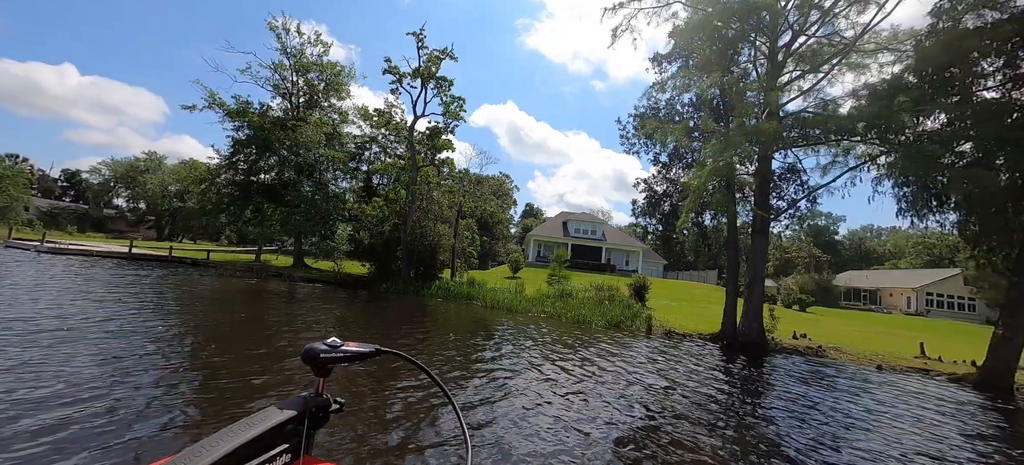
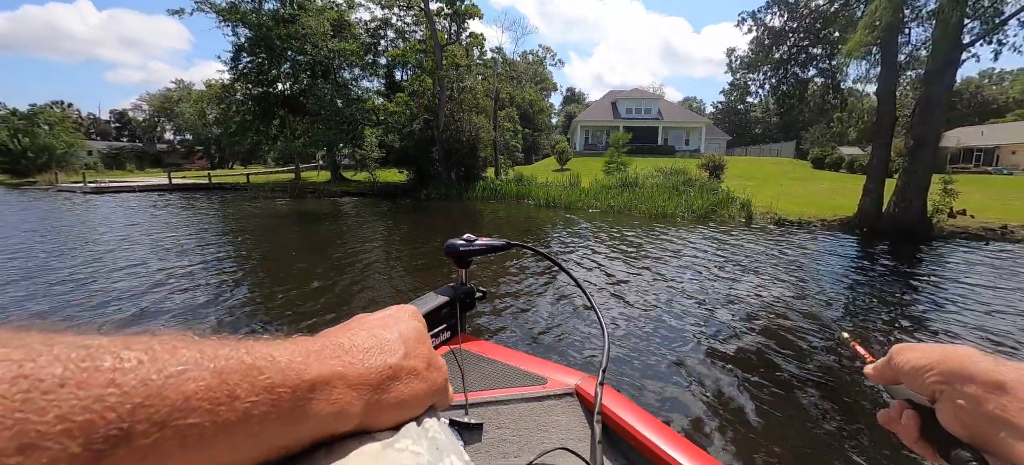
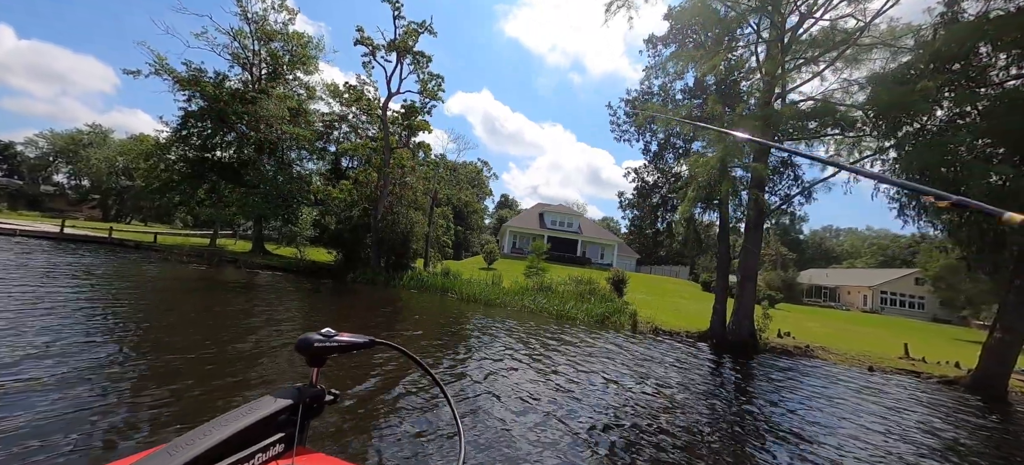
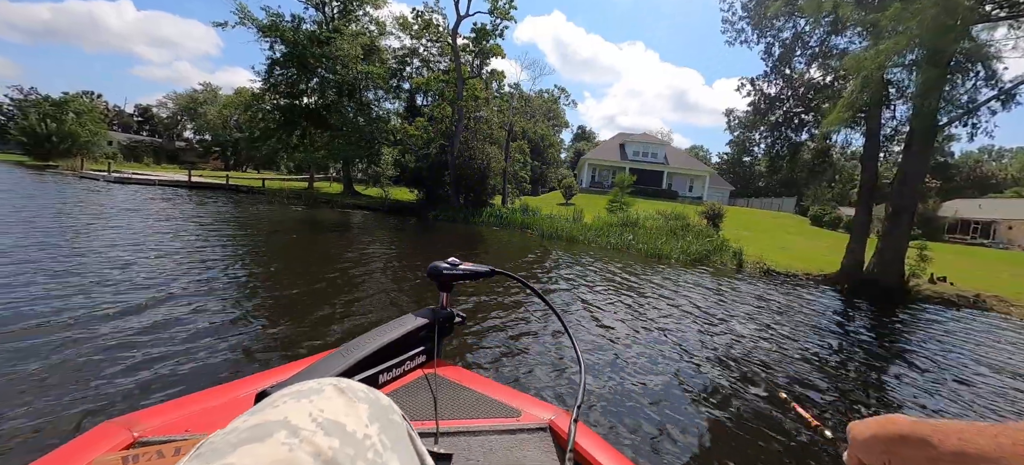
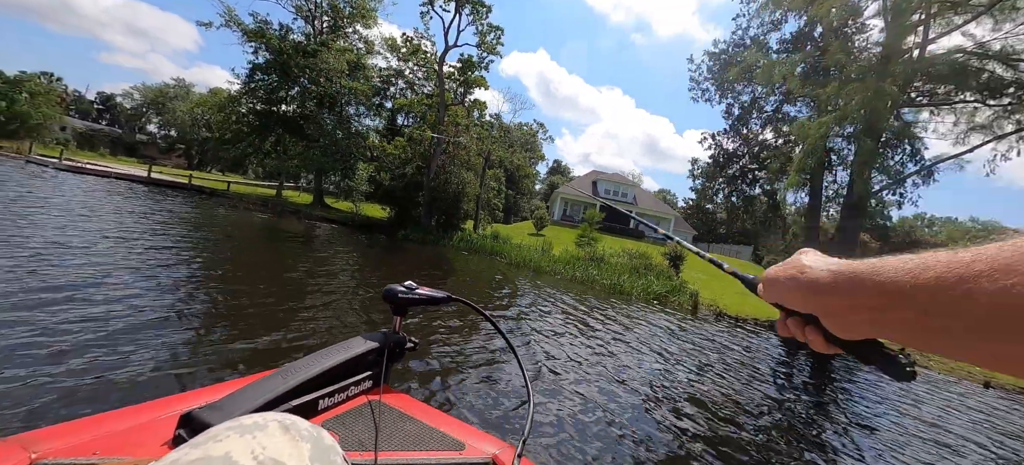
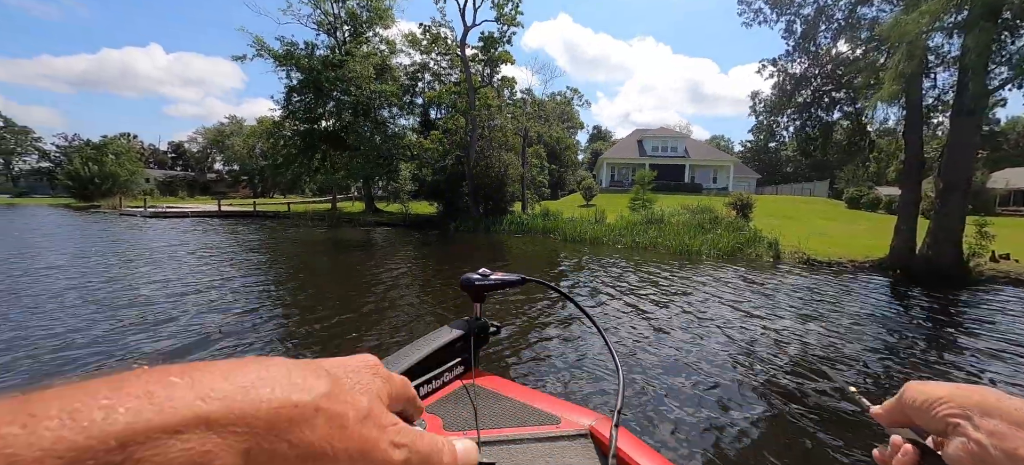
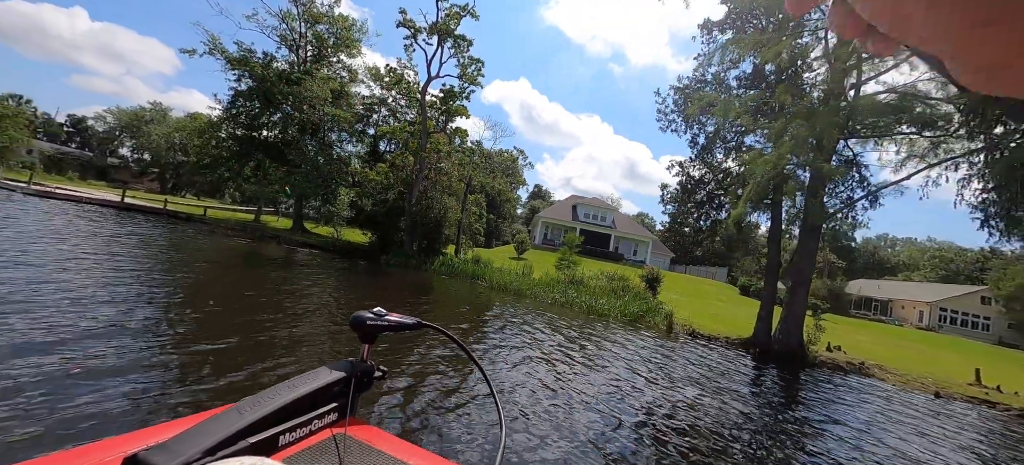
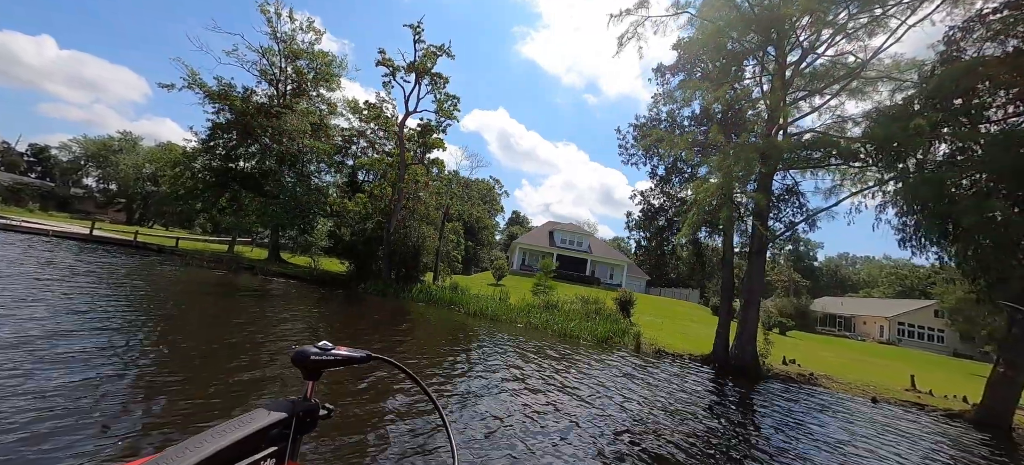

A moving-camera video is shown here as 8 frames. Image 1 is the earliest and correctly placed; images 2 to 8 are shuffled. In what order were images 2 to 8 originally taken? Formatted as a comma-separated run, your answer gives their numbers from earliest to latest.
8, 3, 7, 5, 4, 6, 2
